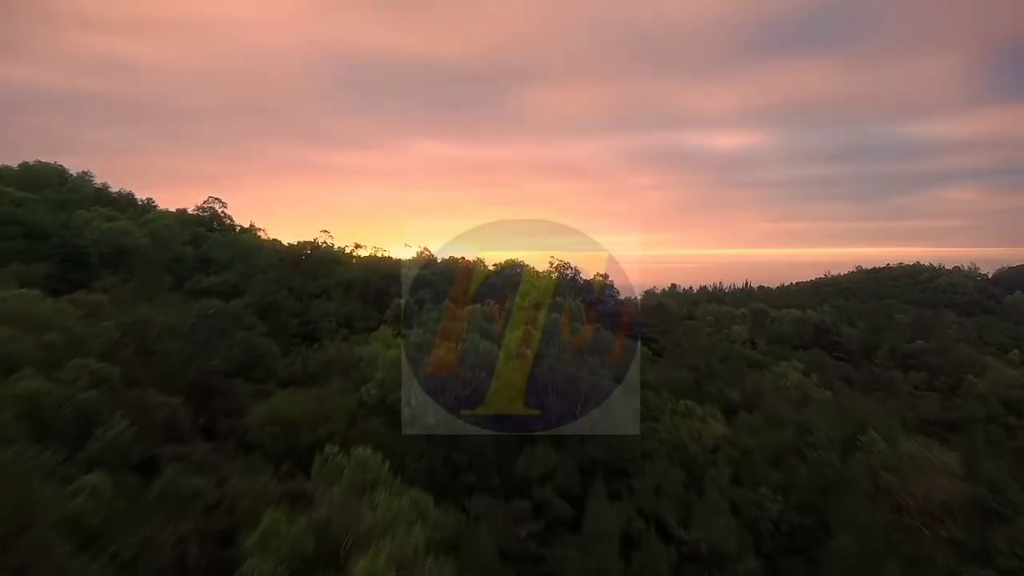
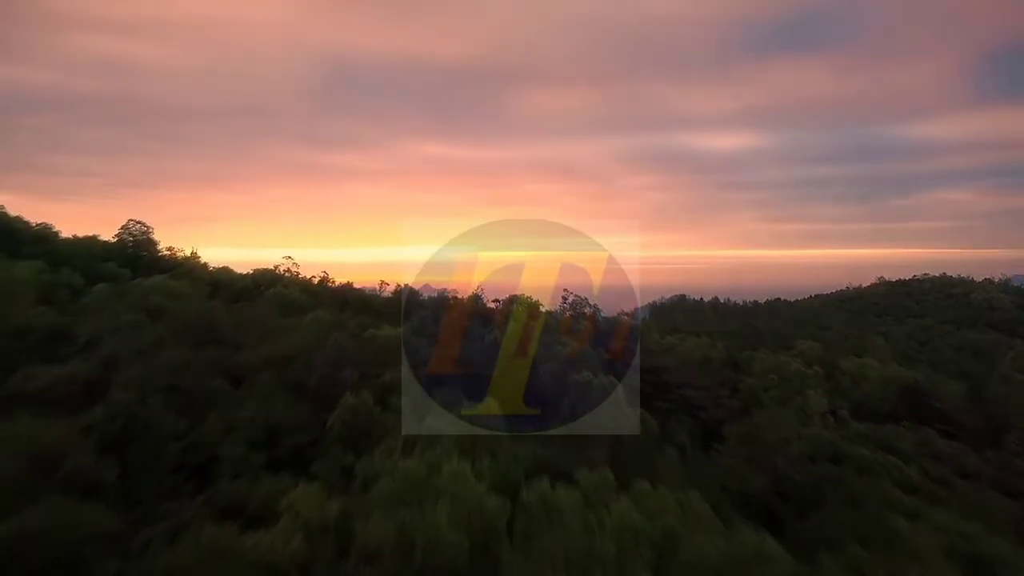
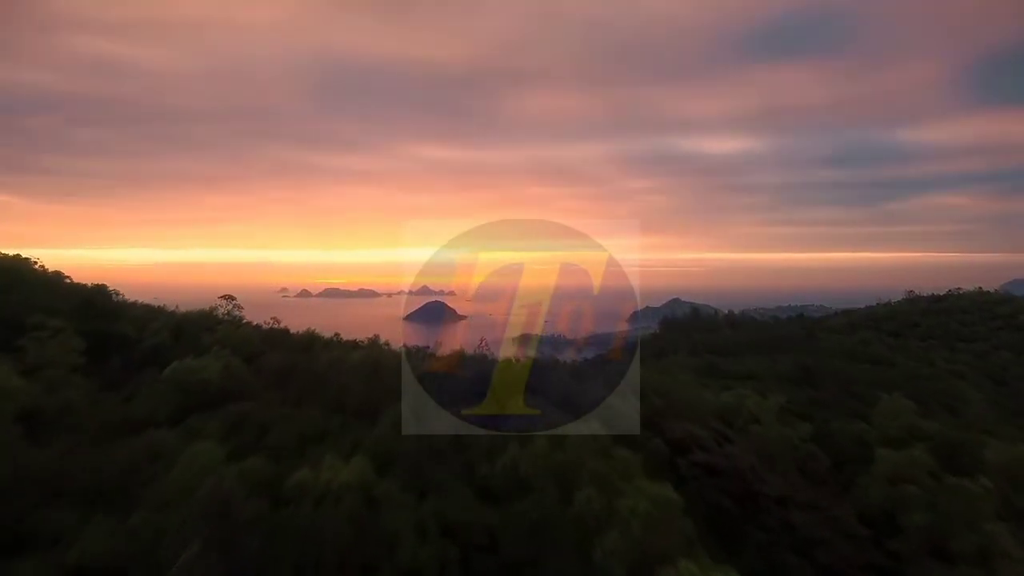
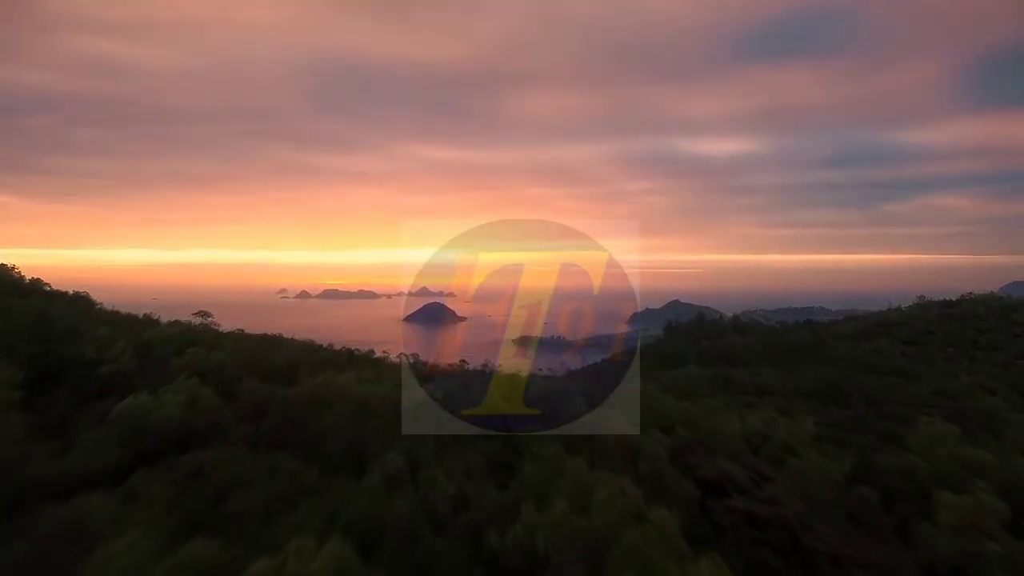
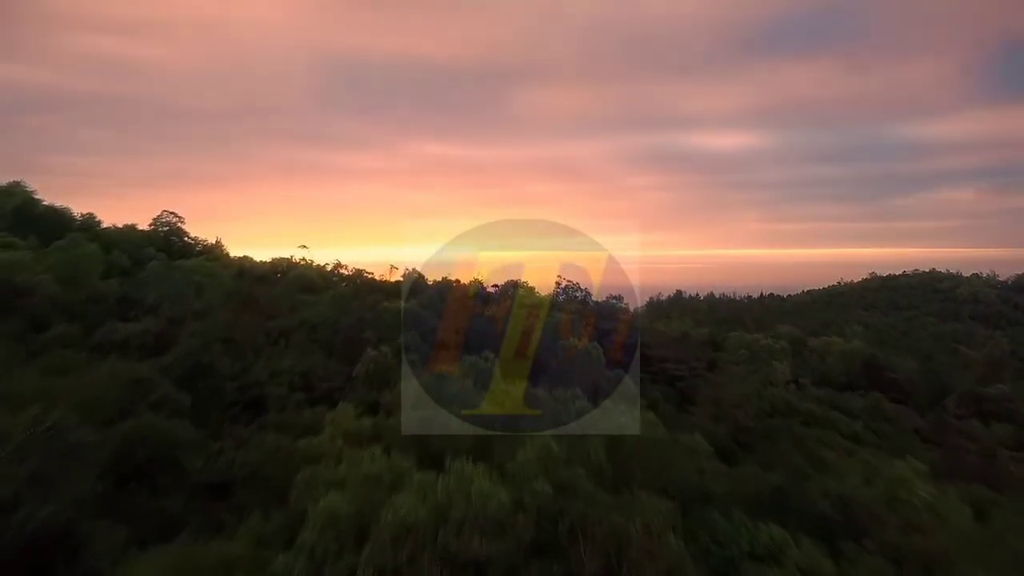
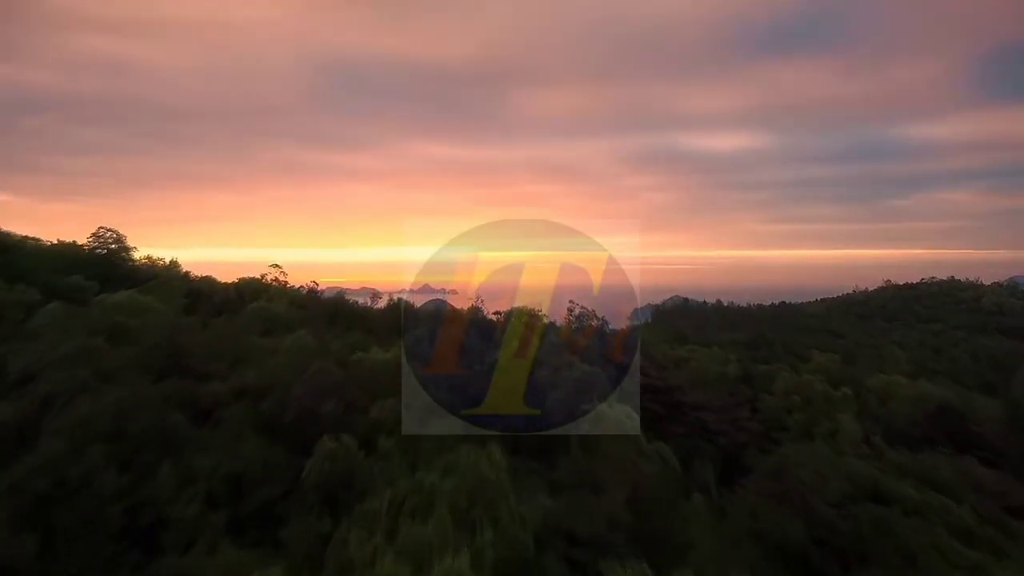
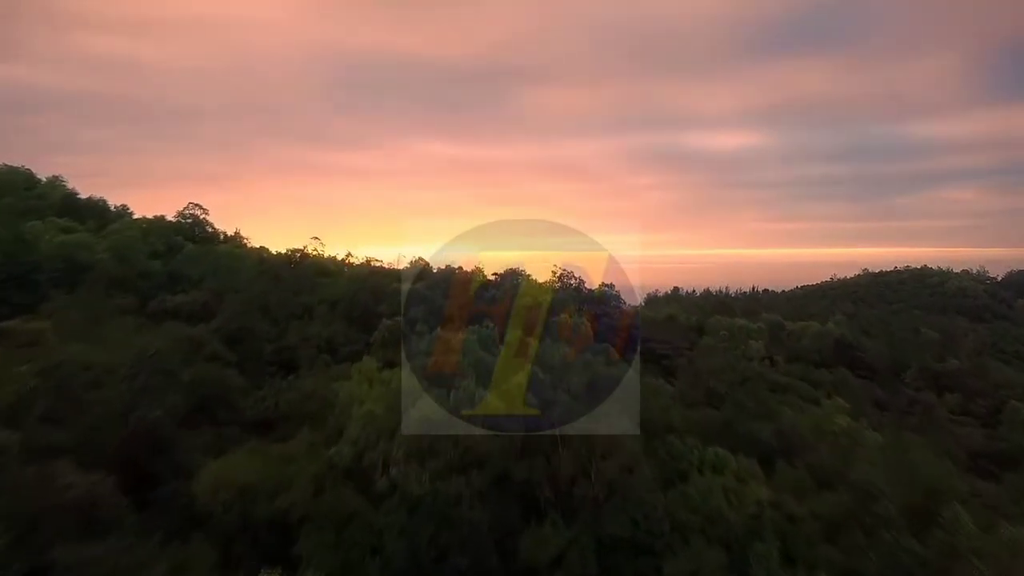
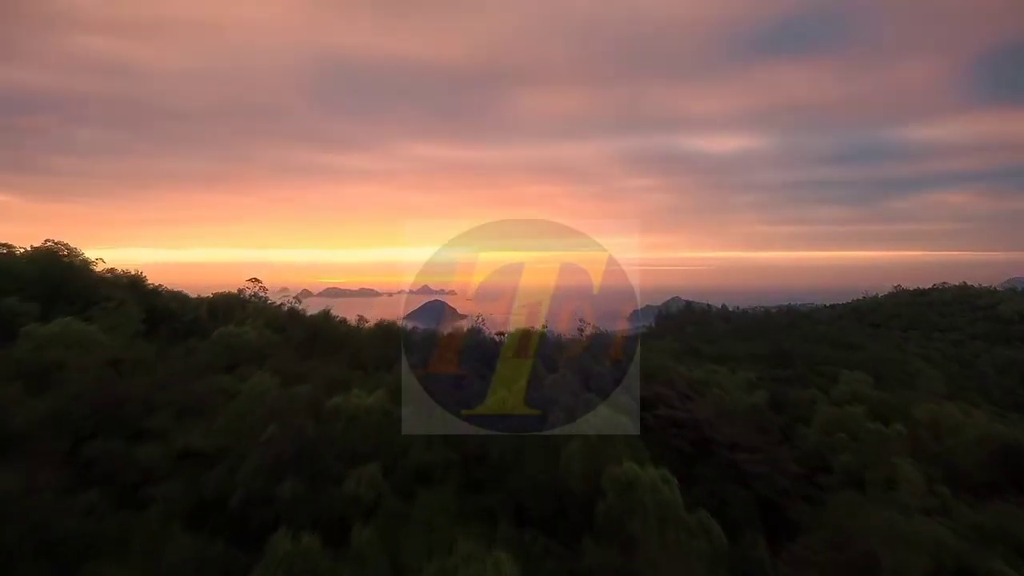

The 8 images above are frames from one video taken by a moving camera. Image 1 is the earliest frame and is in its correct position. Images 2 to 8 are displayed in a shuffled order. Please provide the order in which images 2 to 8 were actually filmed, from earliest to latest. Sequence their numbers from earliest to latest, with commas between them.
7, 5, 2, 6, 8, 3, 4
